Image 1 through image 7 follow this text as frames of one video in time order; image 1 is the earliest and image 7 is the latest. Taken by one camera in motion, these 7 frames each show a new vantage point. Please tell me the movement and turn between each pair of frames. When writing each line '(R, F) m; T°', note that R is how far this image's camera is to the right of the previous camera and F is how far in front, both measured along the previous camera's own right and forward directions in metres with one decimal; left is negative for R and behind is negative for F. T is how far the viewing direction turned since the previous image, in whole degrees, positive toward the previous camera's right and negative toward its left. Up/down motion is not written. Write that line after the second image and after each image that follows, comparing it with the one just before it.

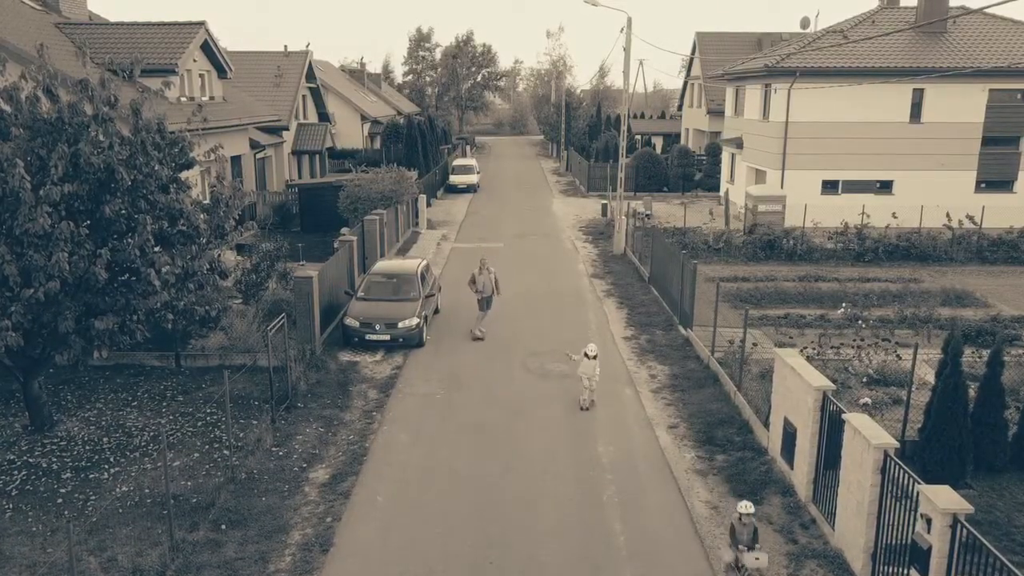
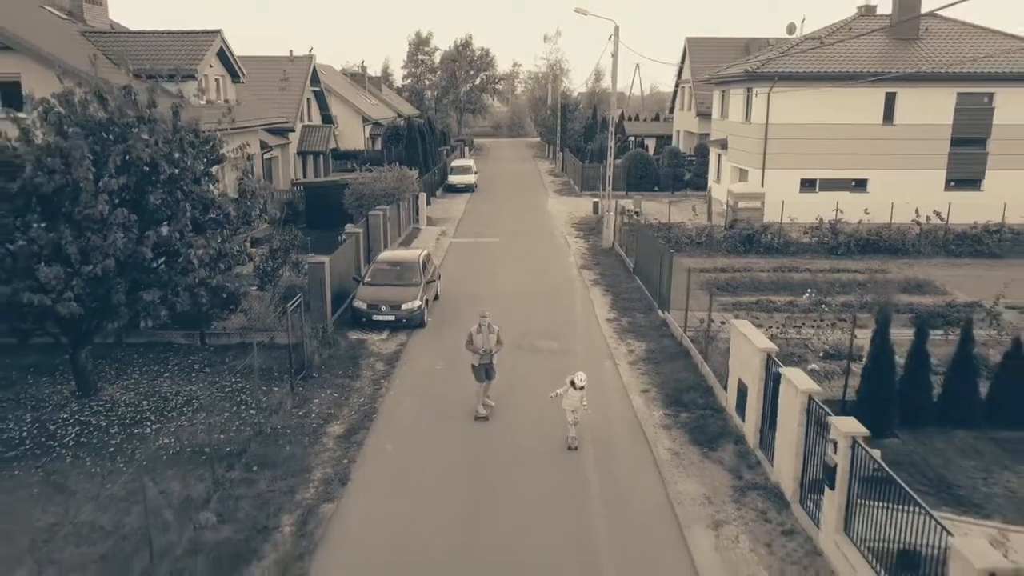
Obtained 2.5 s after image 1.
(+0.1, -1.4) m; 0°
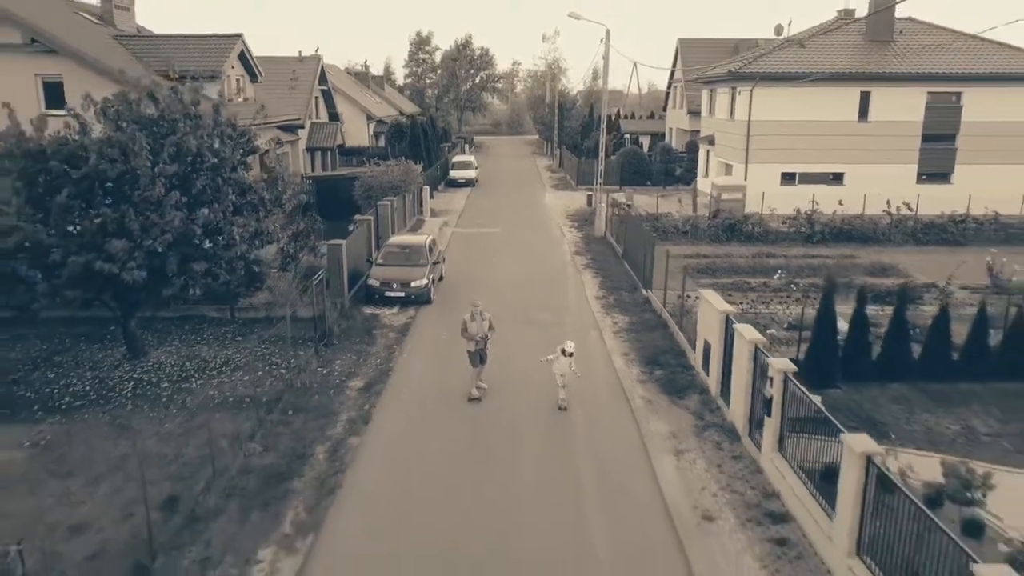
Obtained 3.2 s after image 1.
(0.0, -1.6) m; 0°
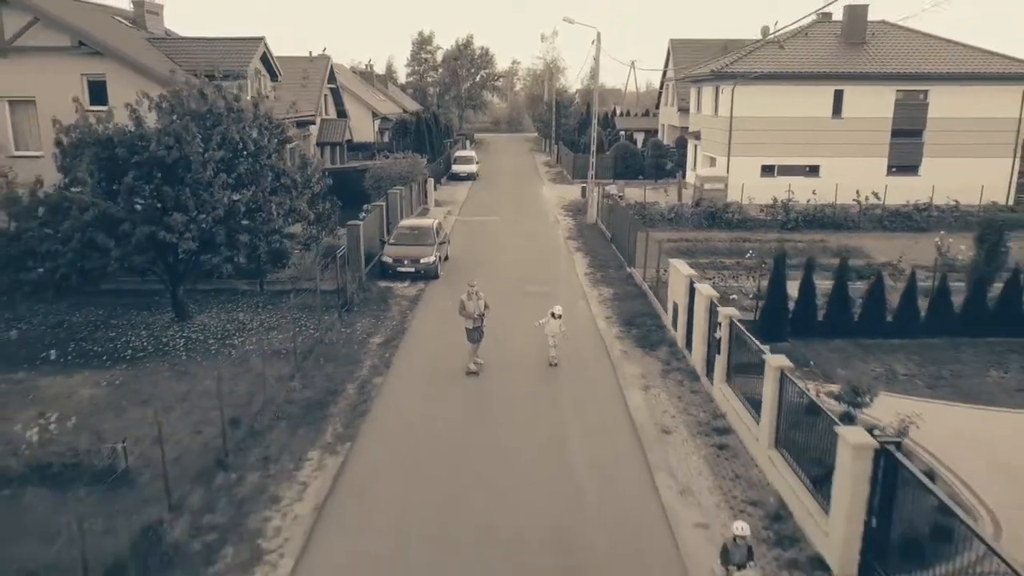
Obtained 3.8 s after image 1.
(0.0, -2.0) m; 0°
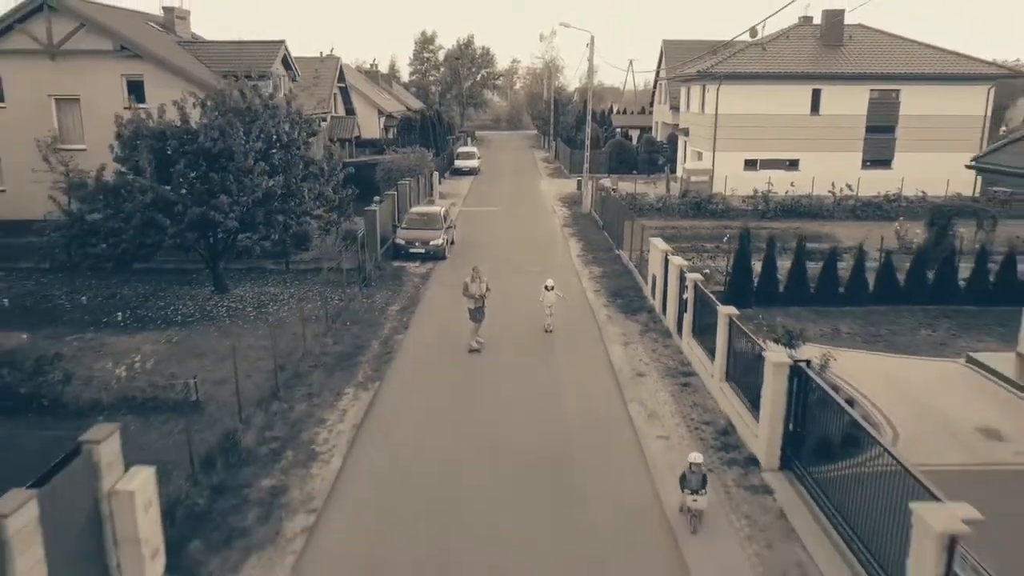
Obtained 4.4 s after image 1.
(0.0, -2.1) m; 0°
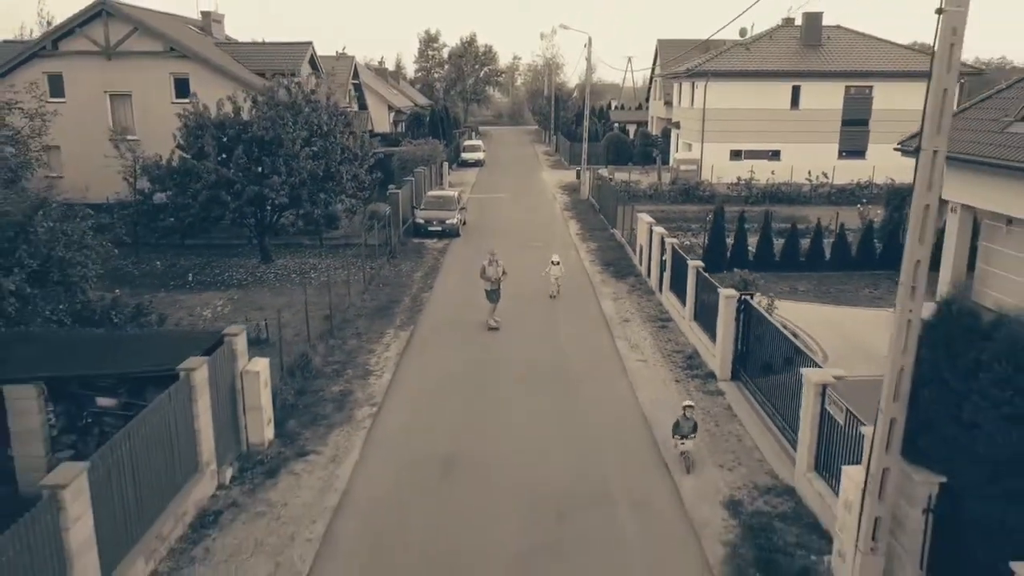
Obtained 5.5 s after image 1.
(-0.1, -2.7) m; 0°
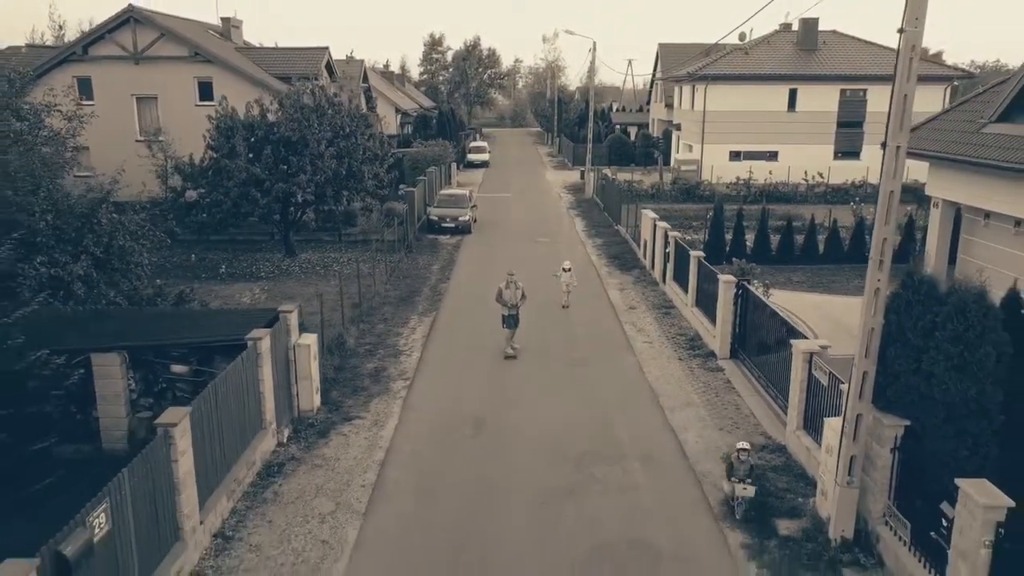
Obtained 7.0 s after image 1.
(-0.2, -1.2) m; 0°
